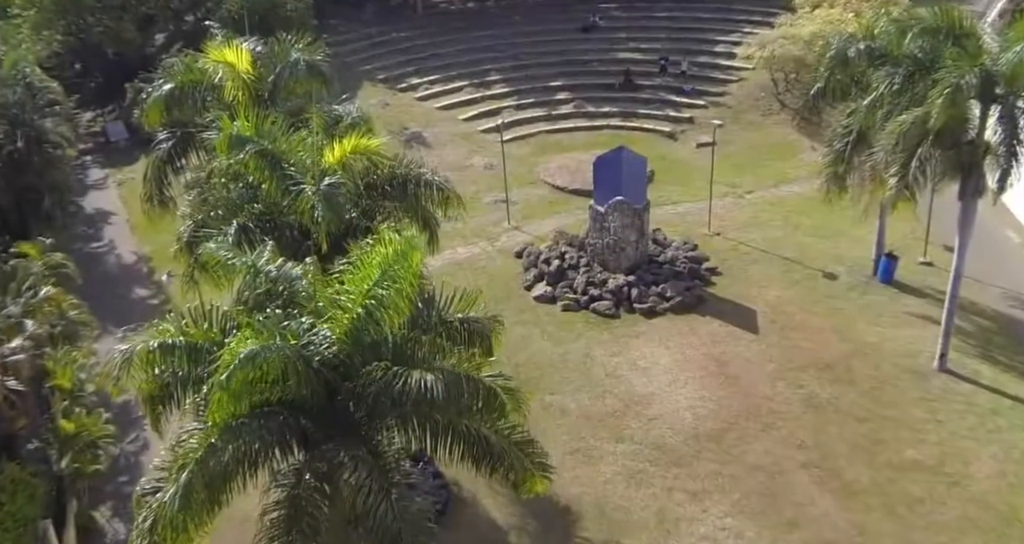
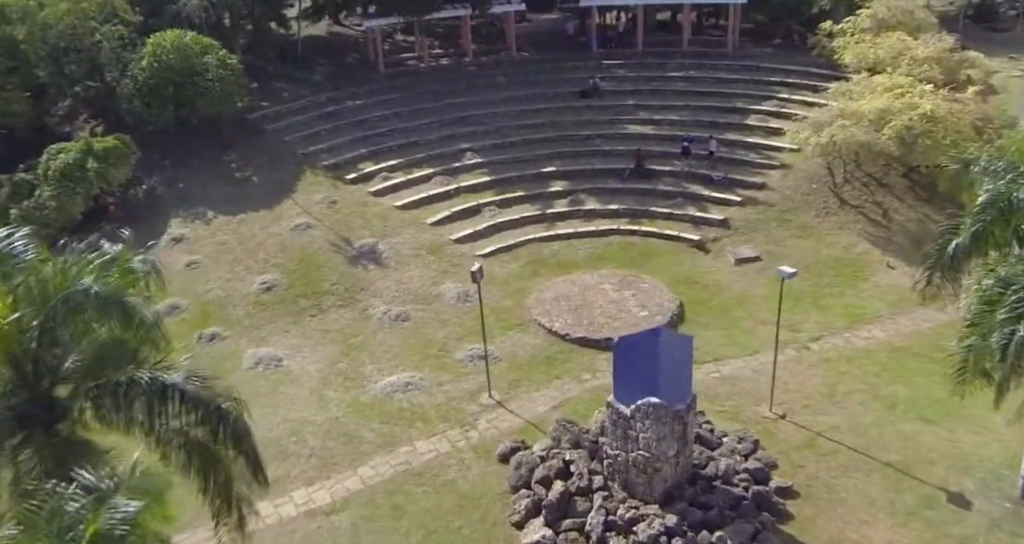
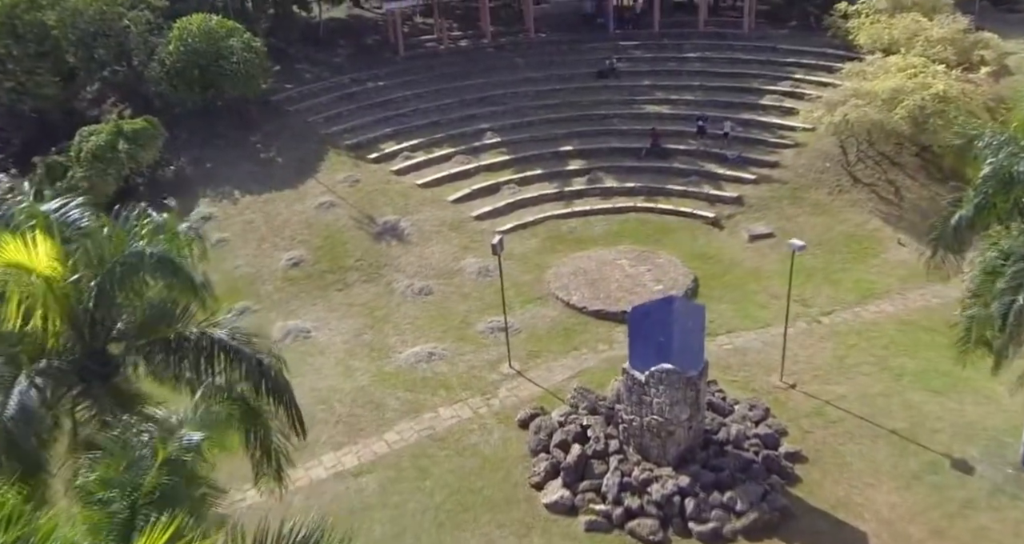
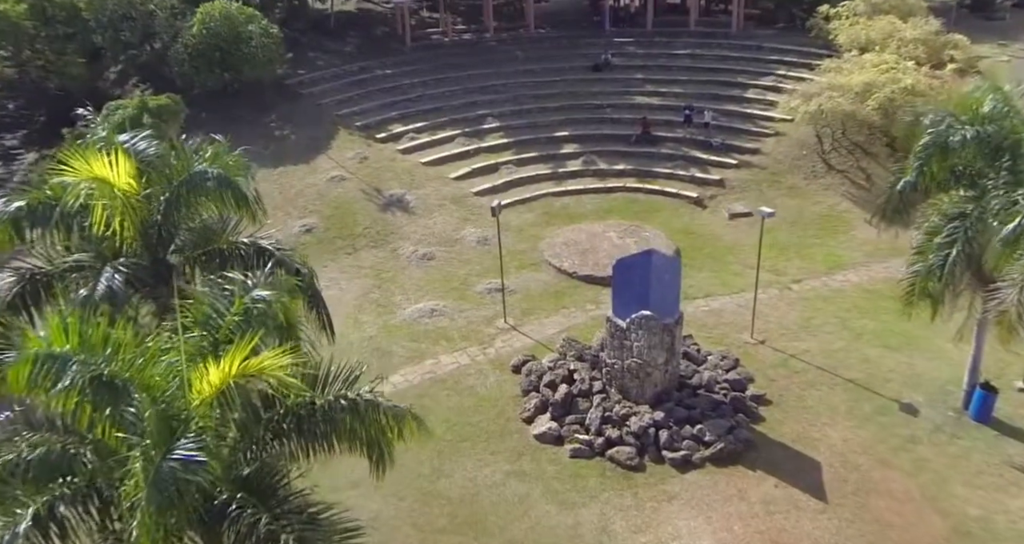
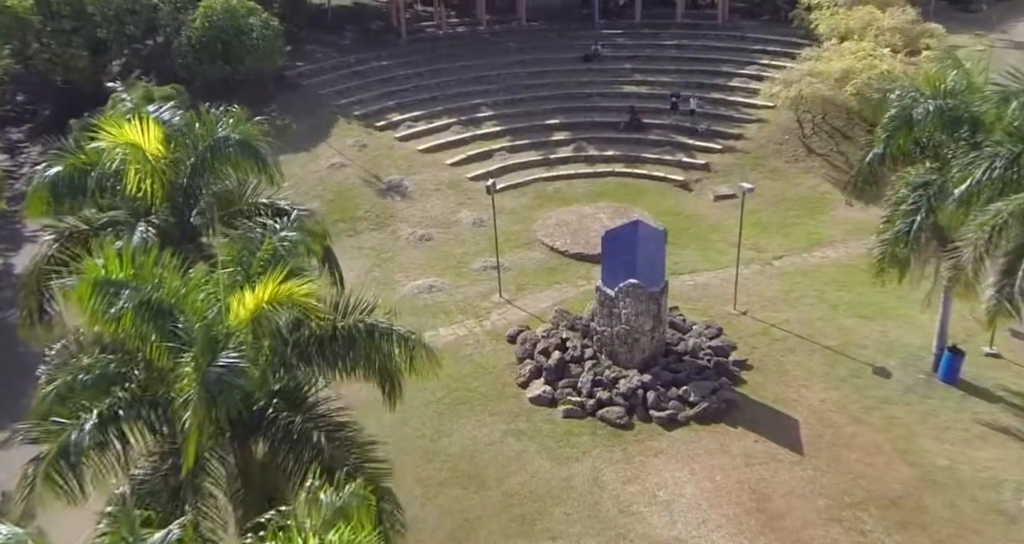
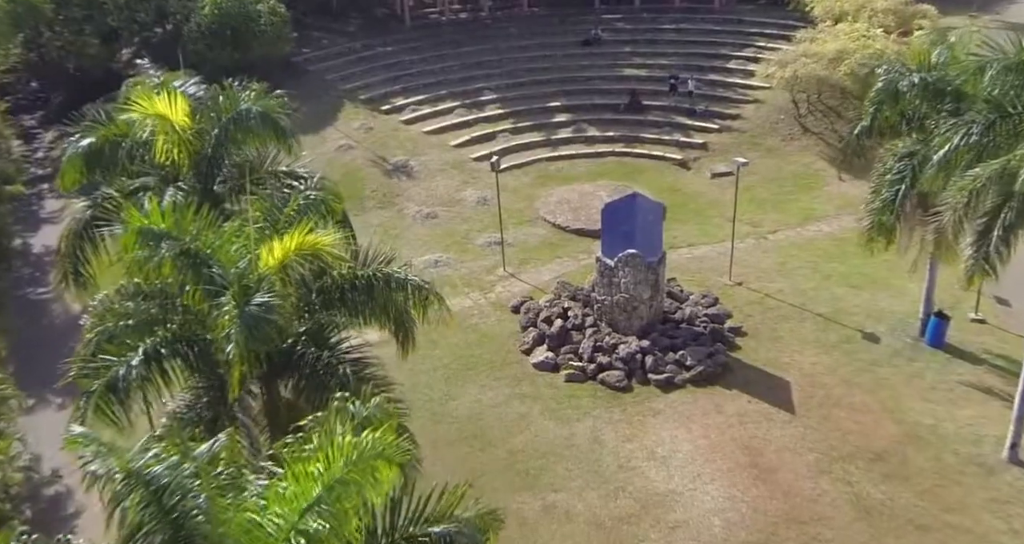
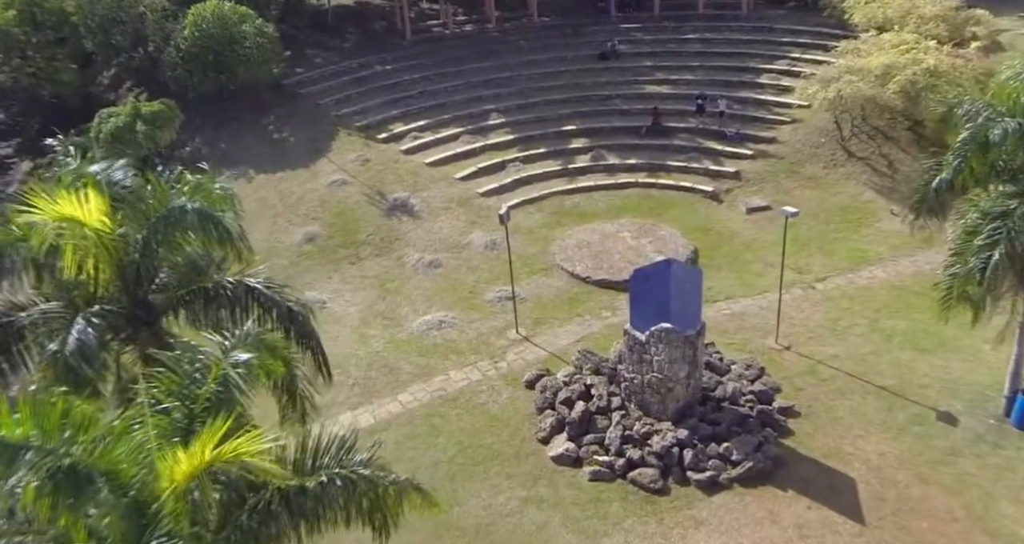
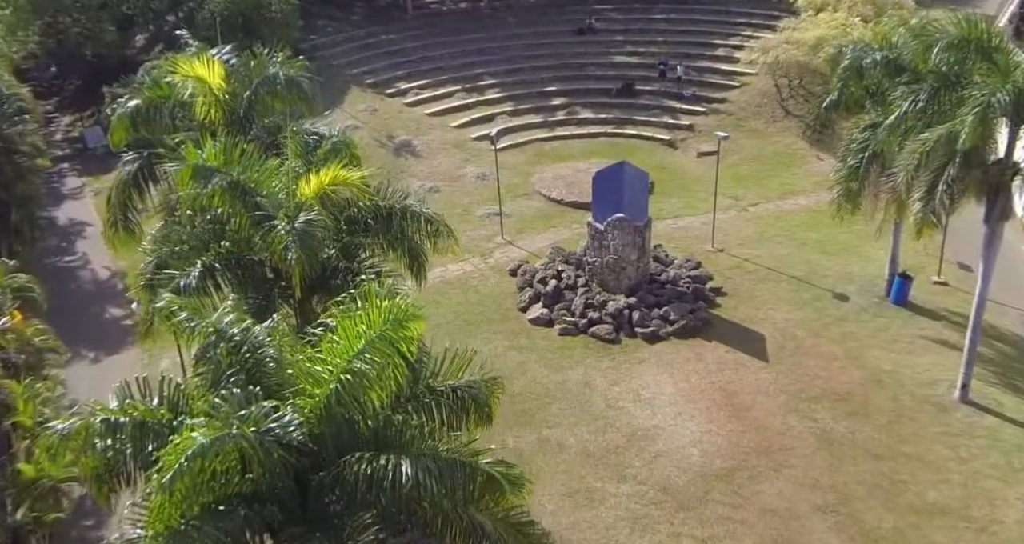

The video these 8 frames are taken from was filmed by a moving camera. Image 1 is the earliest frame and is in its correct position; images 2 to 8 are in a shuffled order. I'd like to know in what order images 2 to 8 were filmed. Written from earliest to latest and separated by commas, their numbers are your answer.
8, 6, 5, 4, 7, 3, 2
